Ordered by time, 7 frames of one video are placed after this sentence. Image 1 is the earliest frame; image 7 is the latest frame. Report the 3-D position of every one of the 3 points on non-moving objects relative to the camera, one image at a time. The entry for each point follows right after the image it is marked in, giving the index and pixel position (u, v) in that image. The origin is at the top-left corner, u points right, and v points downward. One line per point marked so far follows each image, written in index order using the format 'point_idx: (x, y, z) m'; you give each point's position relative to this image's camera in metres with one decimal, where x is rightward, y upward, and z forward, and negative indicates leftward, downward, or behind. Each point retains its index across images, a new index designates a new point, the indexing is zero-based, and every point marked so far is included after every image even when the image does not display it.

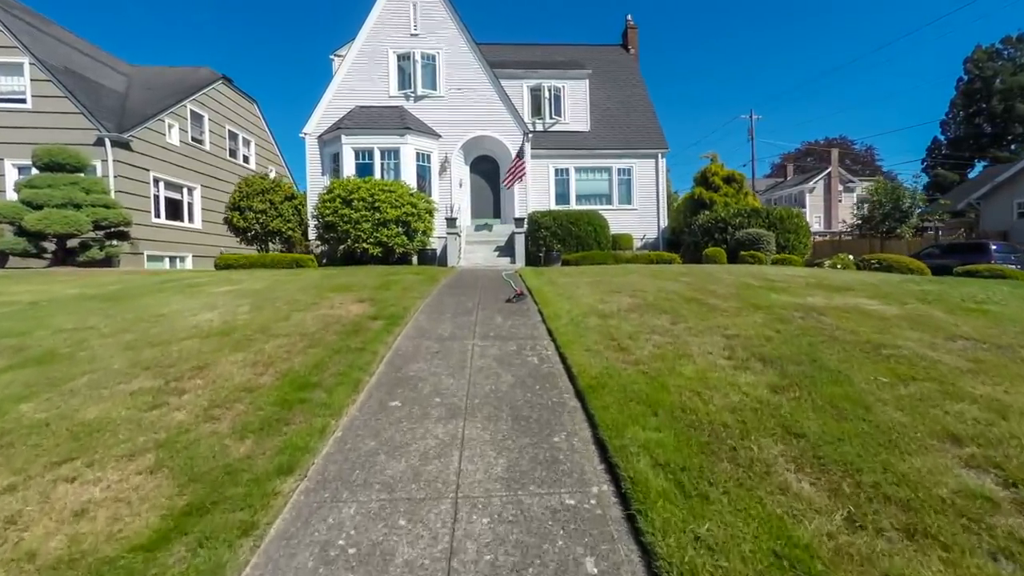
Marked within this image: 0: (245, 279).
0: (-5.7, +0.2, +9.9) m
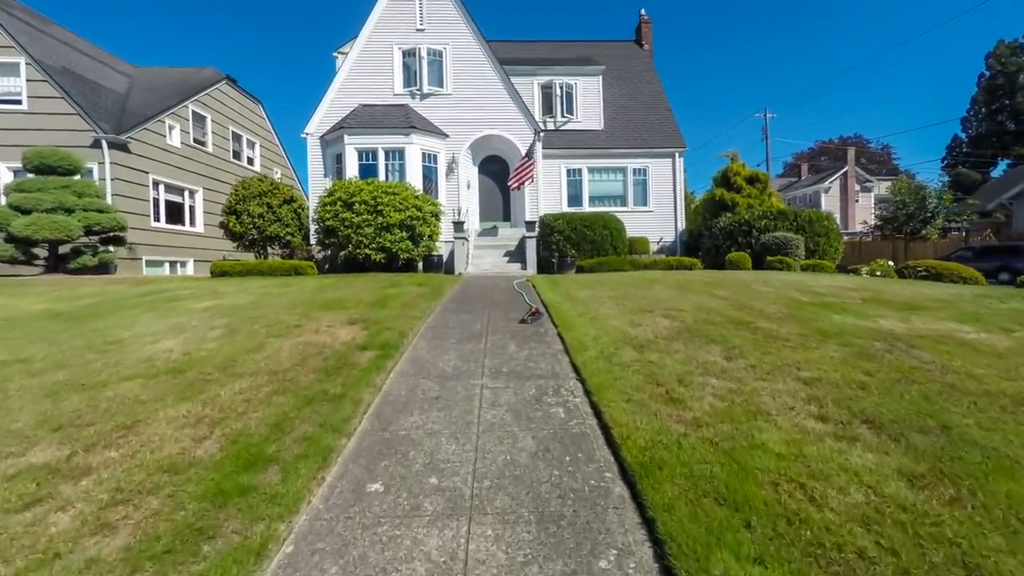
0: (-5.5, -0.1, +9.1) m
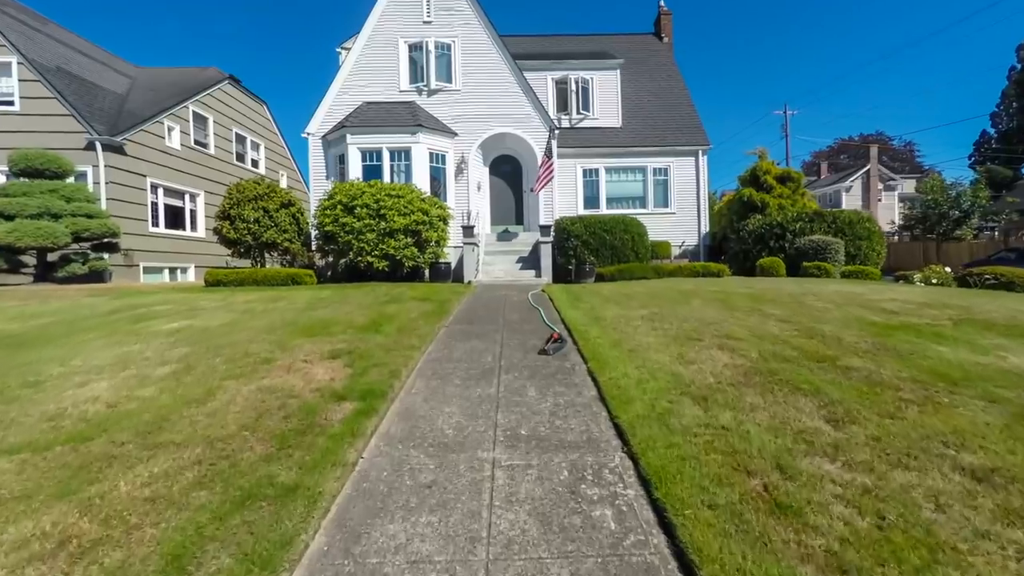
0: (-5.2, -0.3, +8.1) m
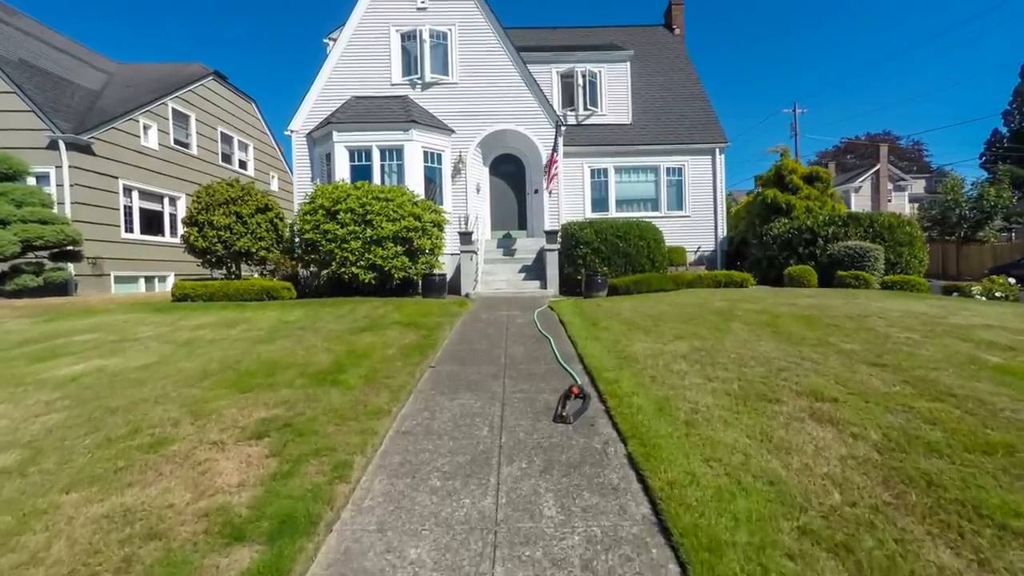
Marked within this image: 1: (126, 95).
0: (-5.2, -0.7, +6.6) m
1: (-16.3, +8.1, +19.4) m
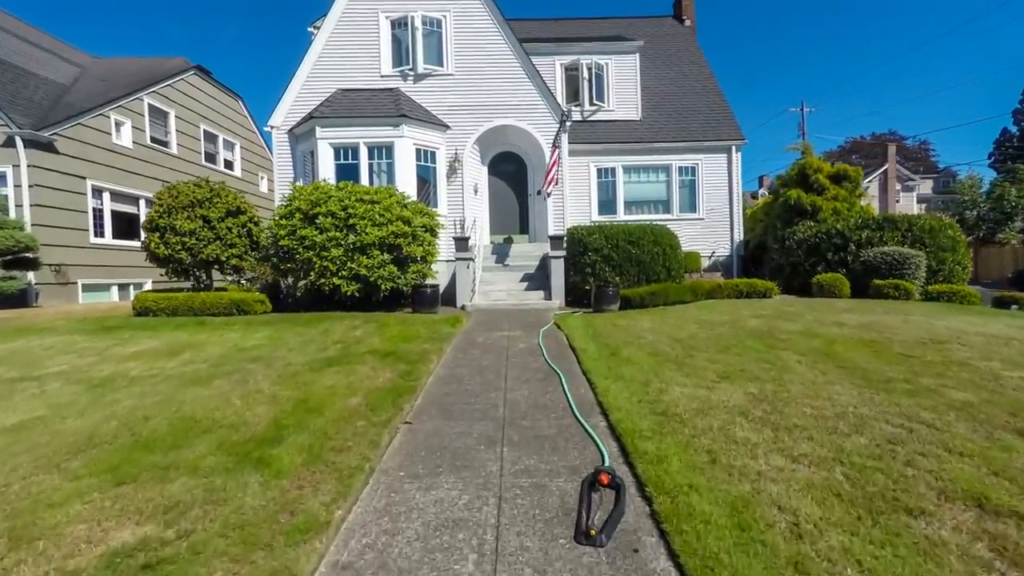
0: (-5.2, -1.0, +5.2) m
1: (-16.3, +7.8, +18.2) m
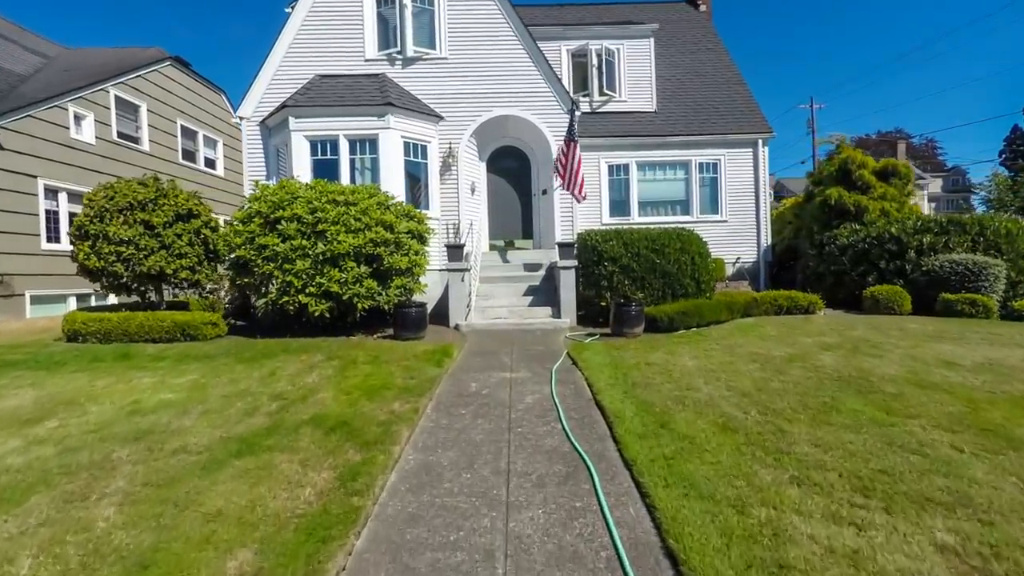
0: (-5.1, -1.4, +3.3) m
1: (-16.2, +7.4, +16.3) m
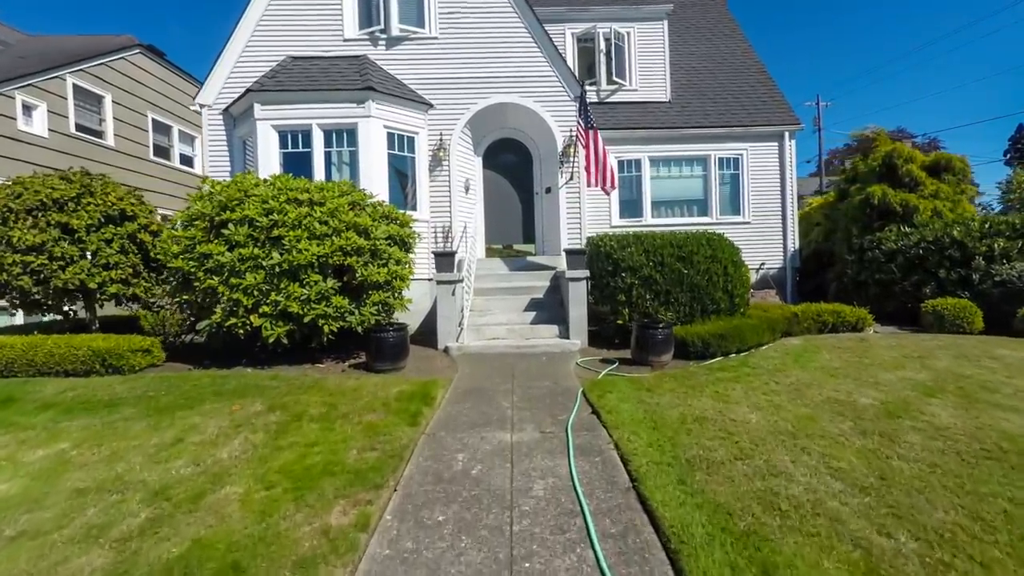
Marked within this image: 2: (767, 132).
0: (-5.1, -1.7, +1.6) m
1: (-16.2, +7.1, +14.5) m
2: (+8.0, +4.9, +14.4) m
